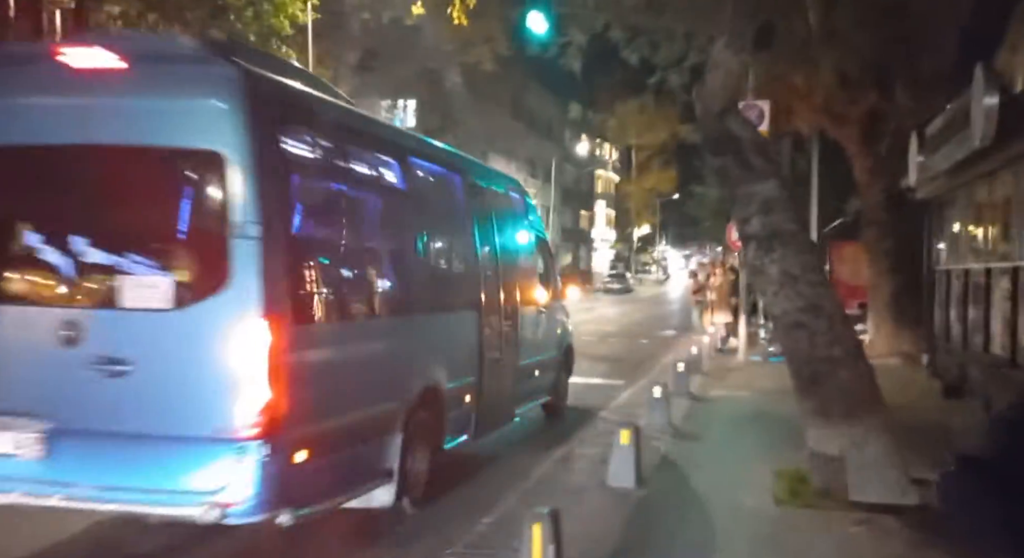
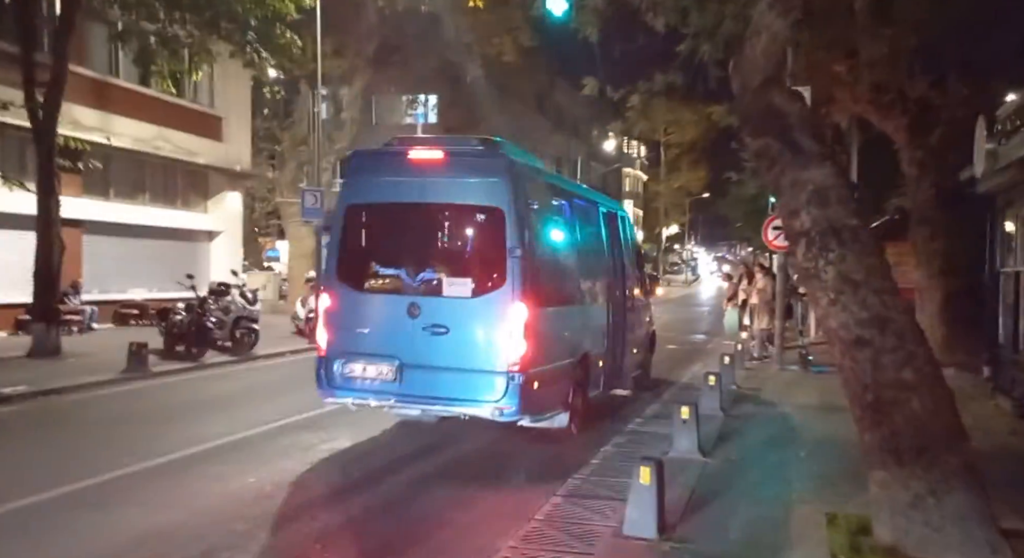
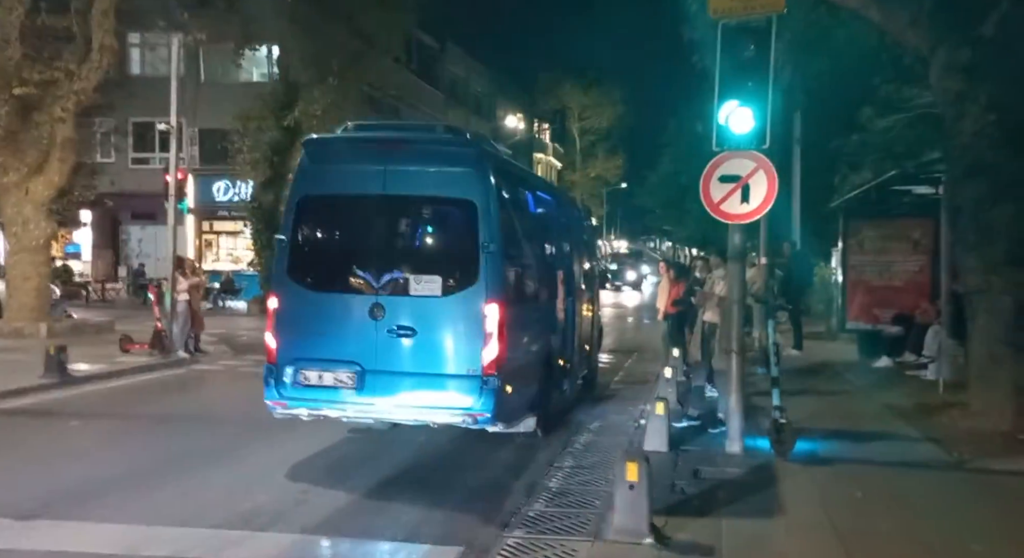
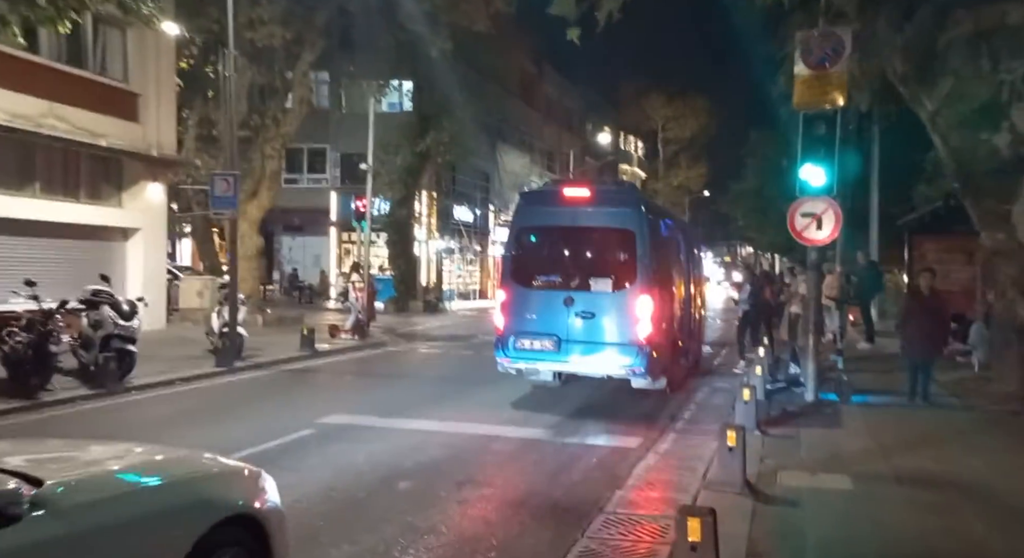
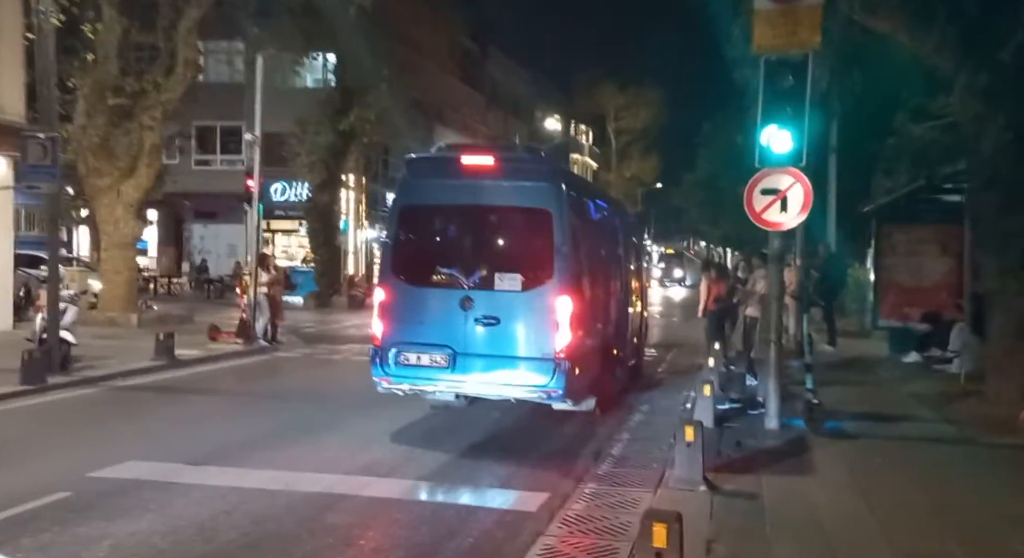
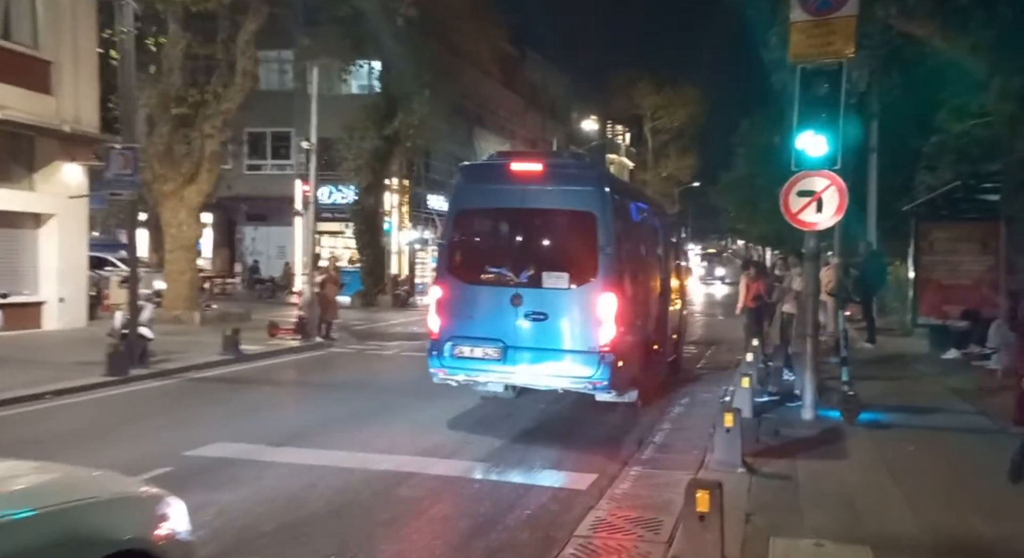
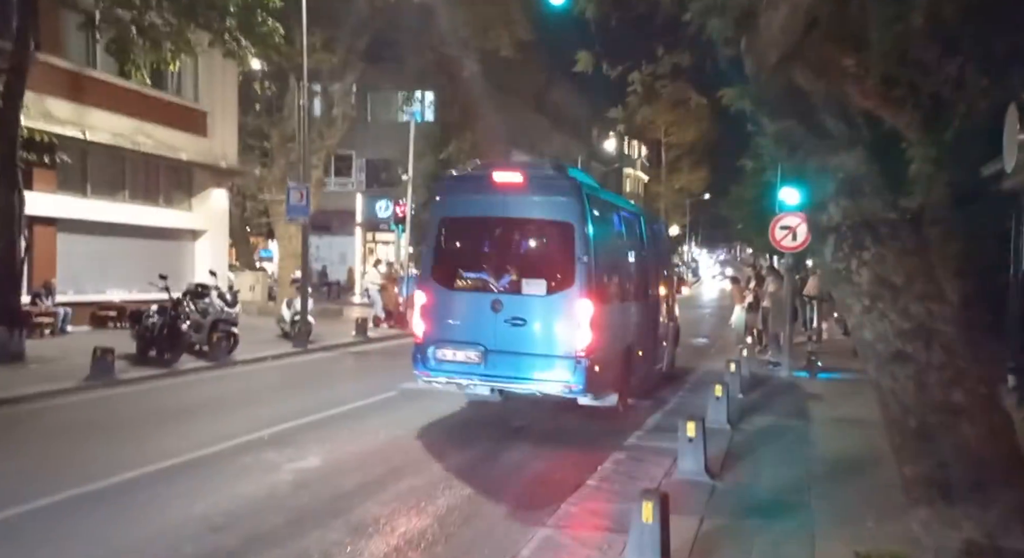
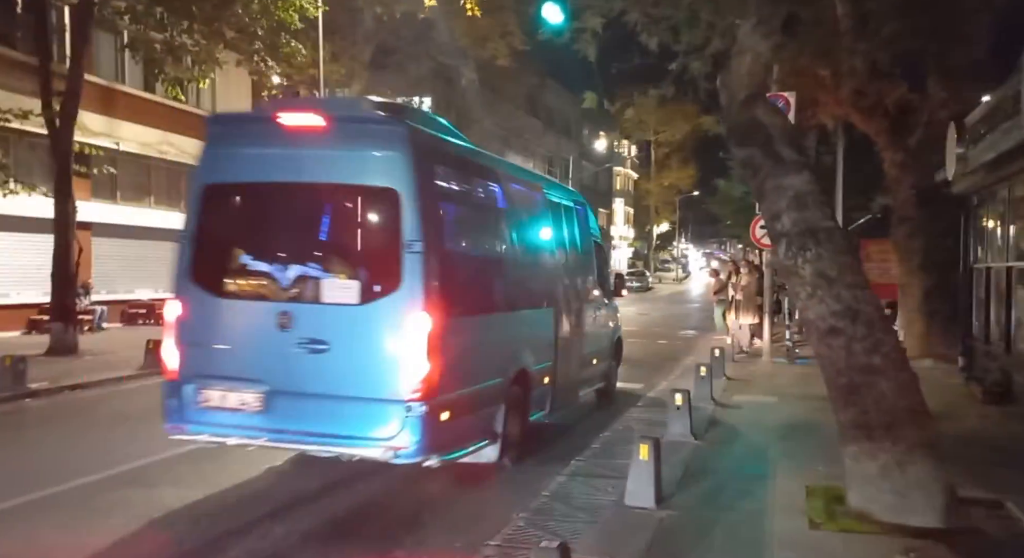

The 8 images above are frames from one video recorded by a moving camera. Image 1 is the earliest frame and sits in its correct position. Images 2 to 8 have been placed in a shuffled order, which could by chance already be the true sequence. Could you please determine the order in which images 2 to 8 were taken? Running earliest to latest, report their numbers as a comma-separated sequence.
8, 2, 7, 4, 6, 5, 3
